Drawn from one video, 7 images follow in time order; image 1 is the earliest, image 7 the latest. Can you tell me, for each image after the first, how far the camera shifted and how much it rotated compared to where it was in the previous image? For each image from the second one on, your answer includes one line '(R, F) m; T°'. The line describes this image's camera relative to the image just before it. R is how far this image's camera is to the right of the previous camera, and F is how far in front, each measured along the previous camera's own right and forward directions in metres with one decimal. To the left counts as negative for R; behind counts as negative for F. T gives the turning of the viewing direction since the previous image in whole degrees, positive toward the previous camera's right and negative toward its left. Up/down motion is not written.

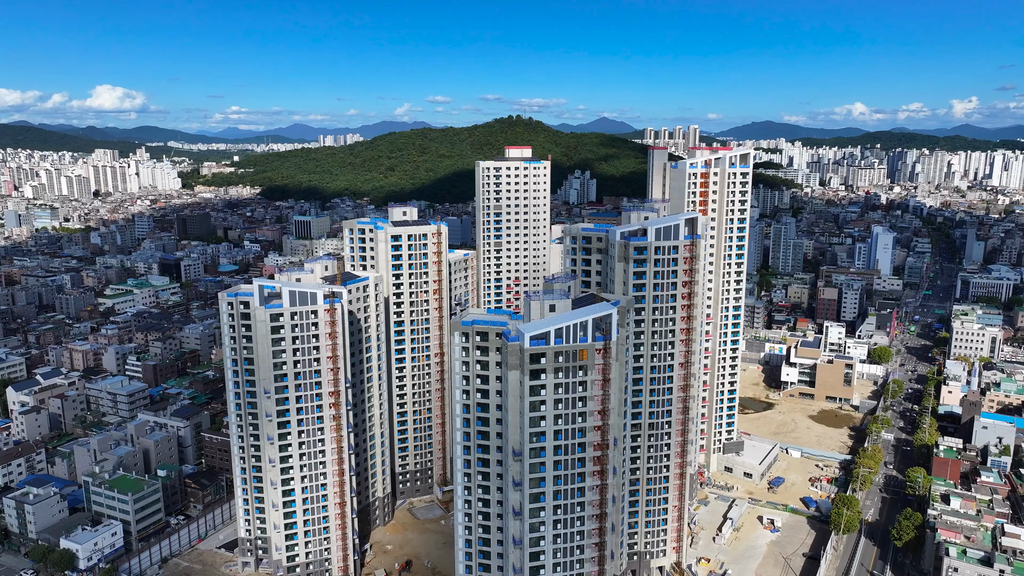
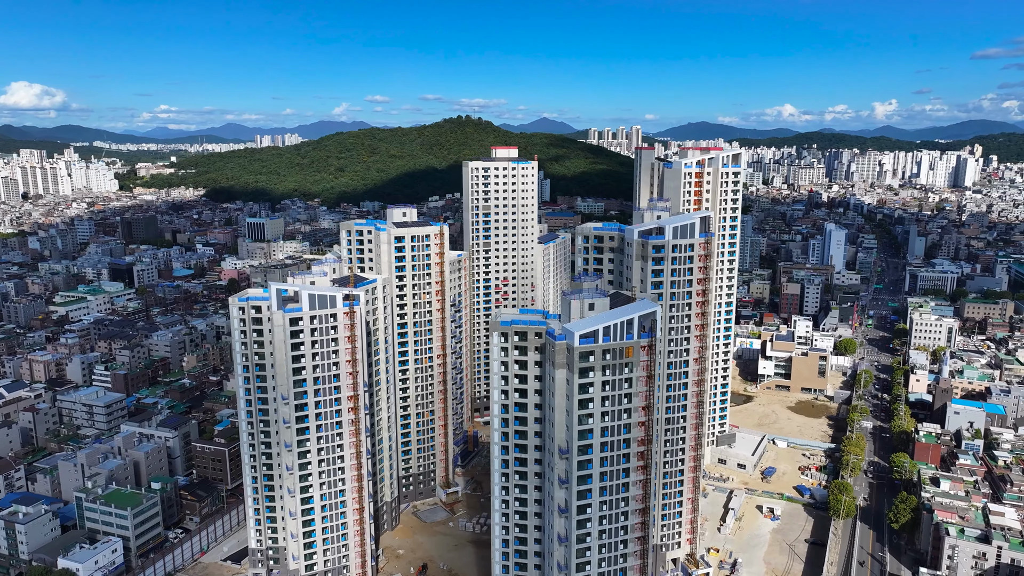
(-5.5, +0.1) m; +4°
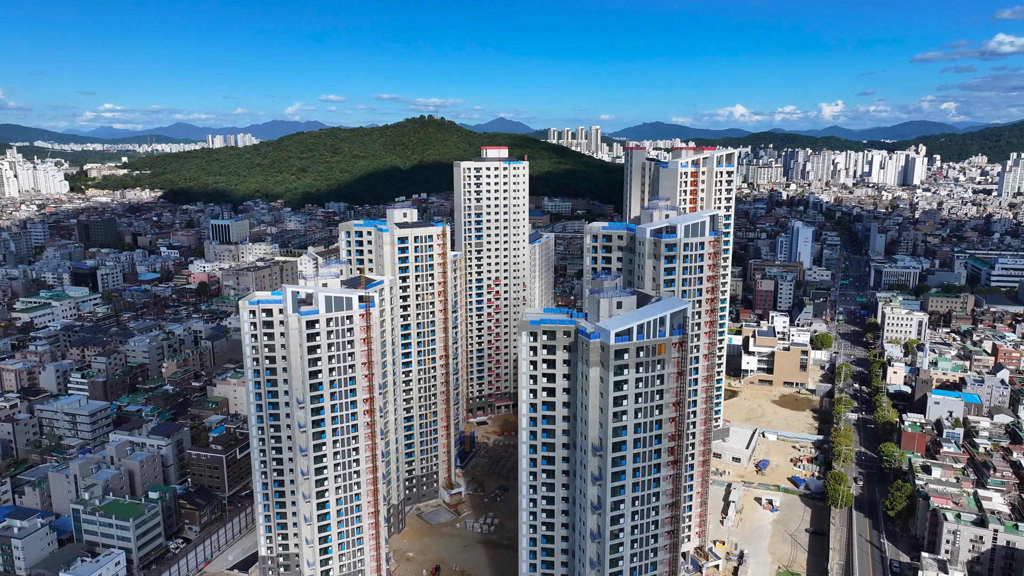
(-4.1, 0.0) m; +3°
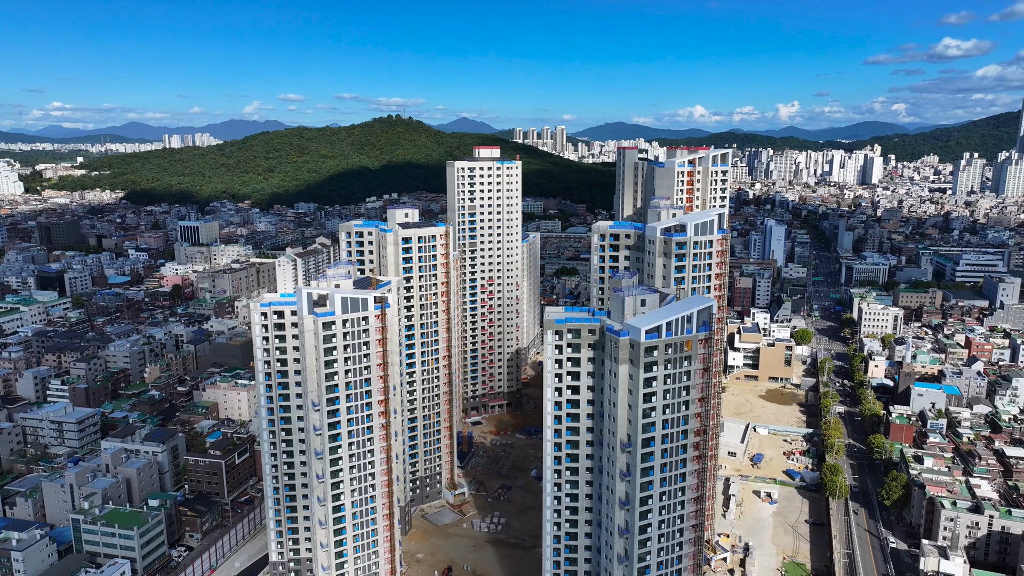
(-3.5, -0.1) m; +3°
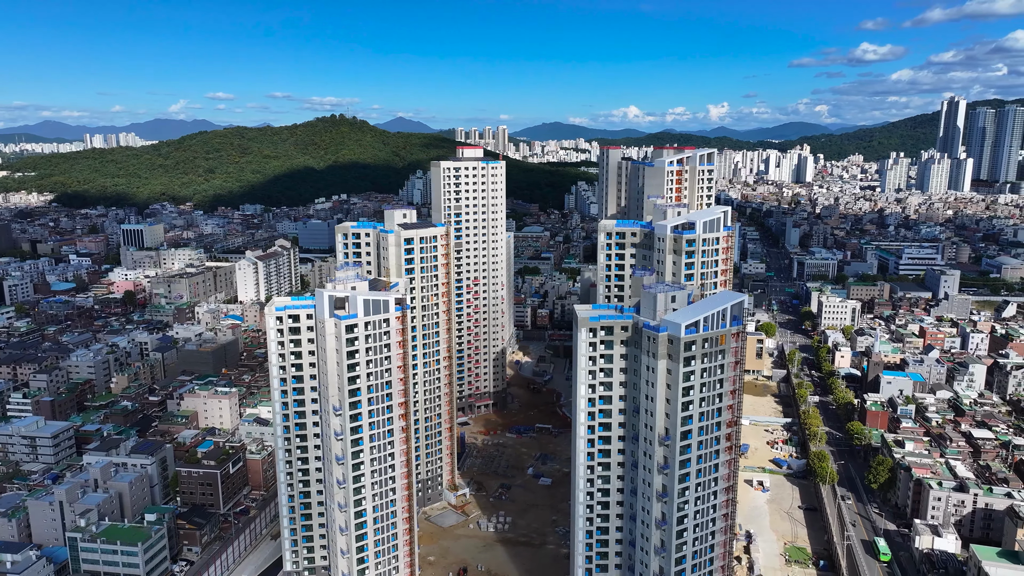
(-5.5, 0.0) m; +5°
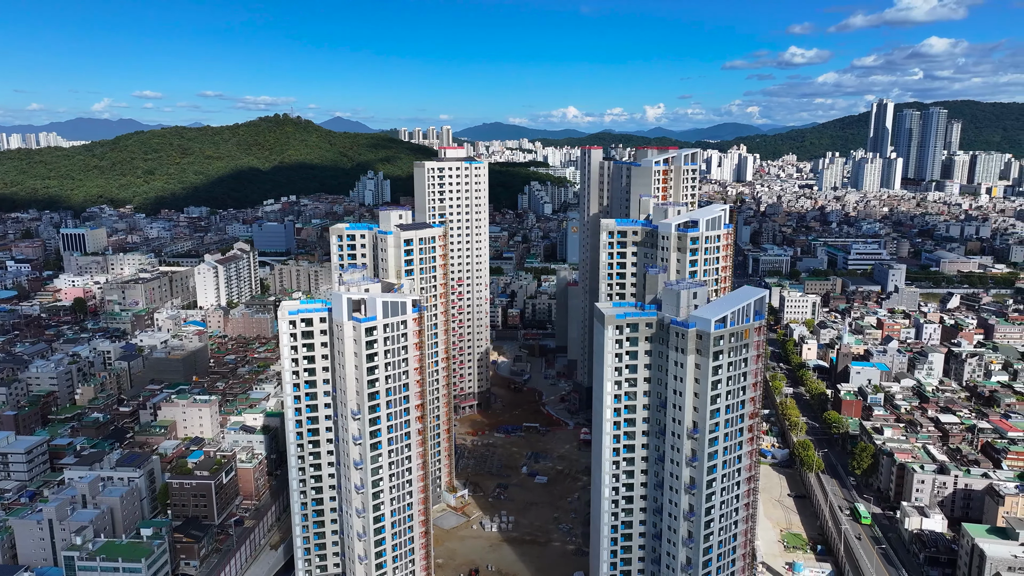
(-5.0, 0.0) m; +4°
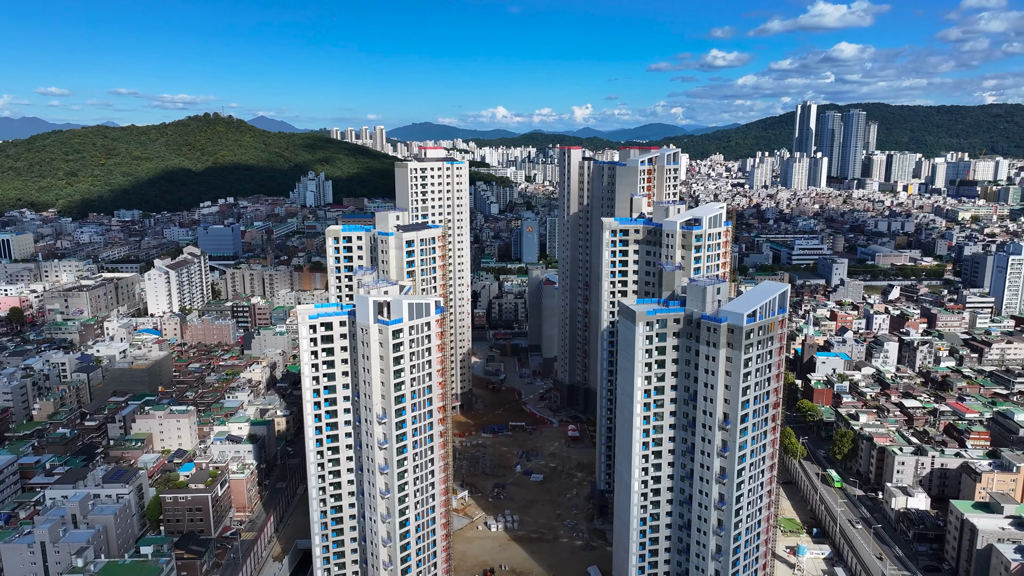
(-6.0, 0.0) m; +5°
